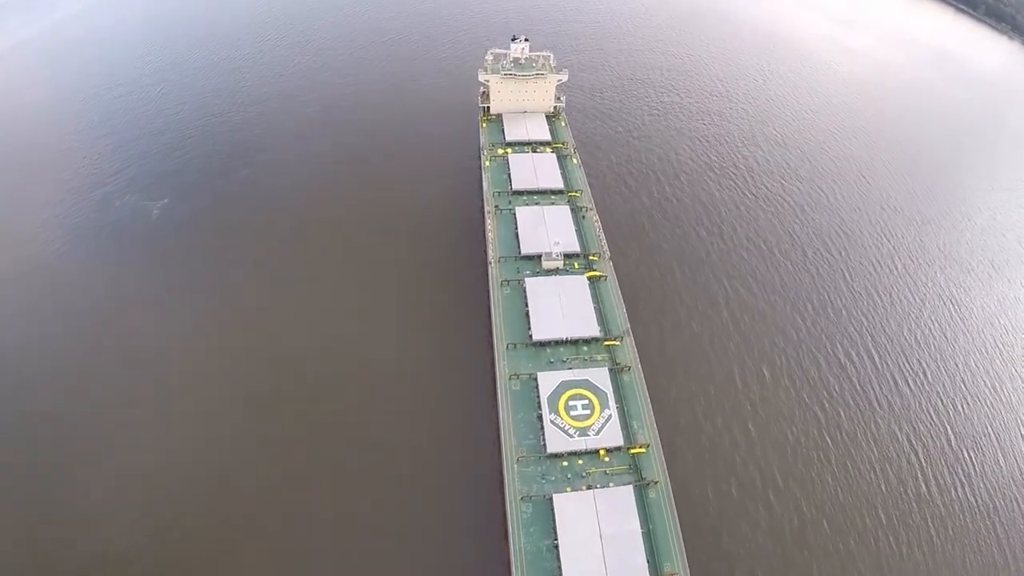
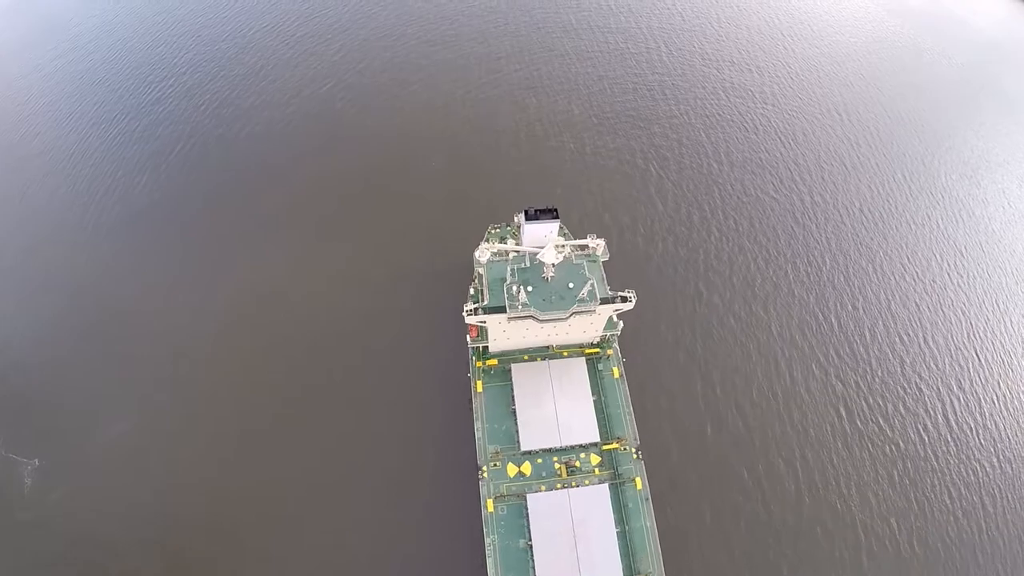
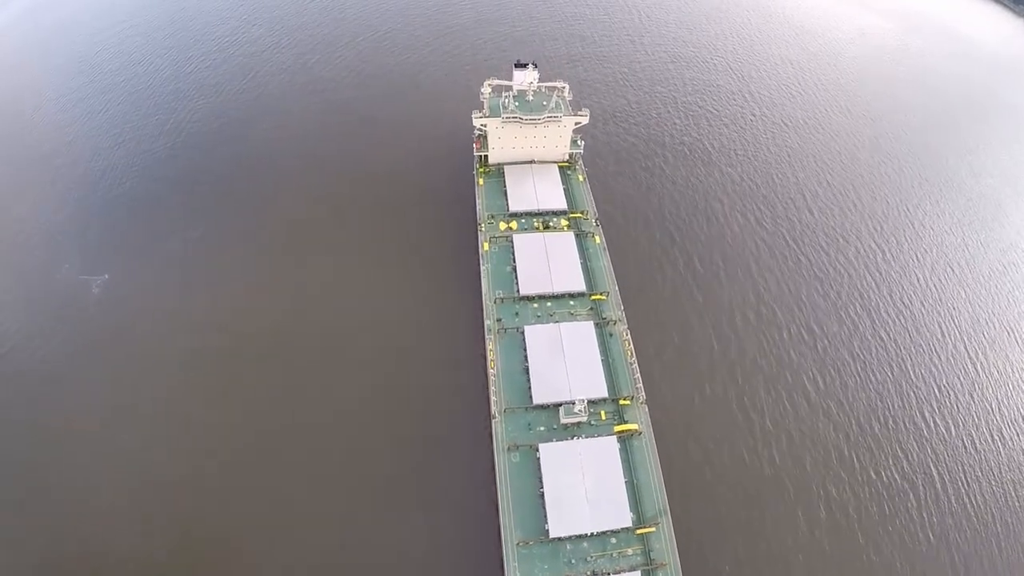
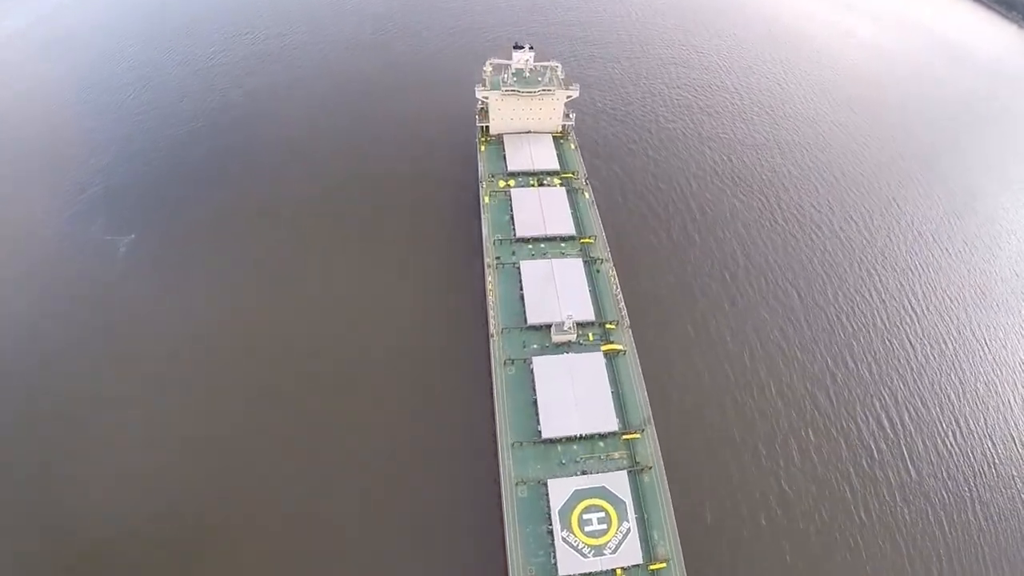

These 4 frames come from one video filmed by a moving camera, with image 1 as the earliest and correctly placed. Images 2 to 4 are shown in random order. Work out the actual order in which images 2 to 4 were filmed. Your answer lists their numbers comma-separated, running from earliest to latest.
4, 3, 2
